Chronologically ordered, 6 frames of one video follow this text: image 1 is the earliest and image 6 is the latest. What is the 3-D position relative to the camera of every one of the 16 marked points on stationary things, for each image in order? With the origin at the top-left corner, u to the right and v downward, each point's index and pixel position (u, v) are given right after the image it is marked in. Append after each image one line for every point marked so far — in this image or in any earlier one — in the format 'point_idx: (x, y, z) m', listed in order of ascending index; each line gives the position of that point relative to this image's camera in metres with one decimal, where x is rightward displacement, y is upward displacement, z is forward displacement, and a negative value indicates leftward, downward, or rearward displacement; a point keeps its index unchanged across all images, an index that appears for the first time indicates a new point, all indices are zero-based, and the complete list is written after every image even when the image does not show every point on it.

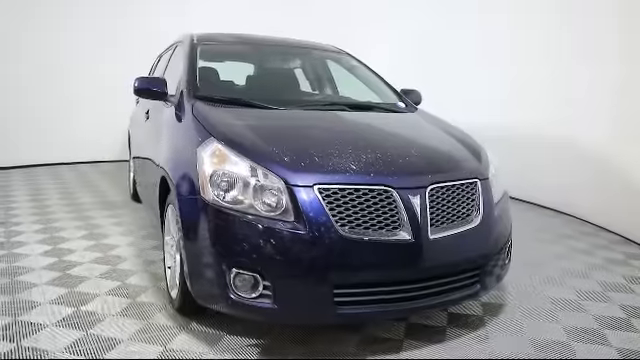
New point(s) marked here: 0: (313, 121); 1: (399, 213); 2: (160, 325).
0: (0.0, +0.2, +2.2) m
1: (+0.3, -0.1, +1.8) m
2: (-0.6, -0.6, +2.1) m
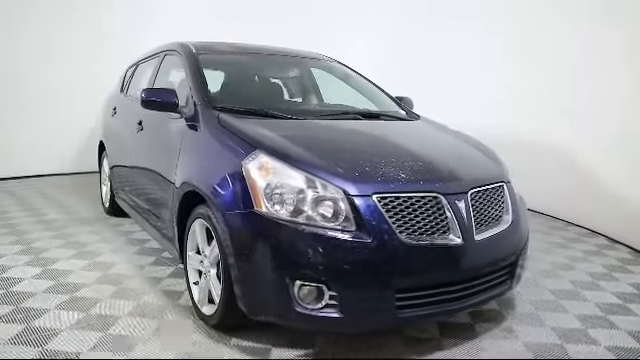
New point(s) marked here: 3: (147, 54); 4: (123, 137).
0: (+0.1, +0.2, +2.3) m
1: (+0.5, -0.1, +1.9) m
2: (-0.5, -0.6, +2.1) m
3: (-1.1, +0.9, +3.6) m
4: (-1.2, +0.3, +3.4) m
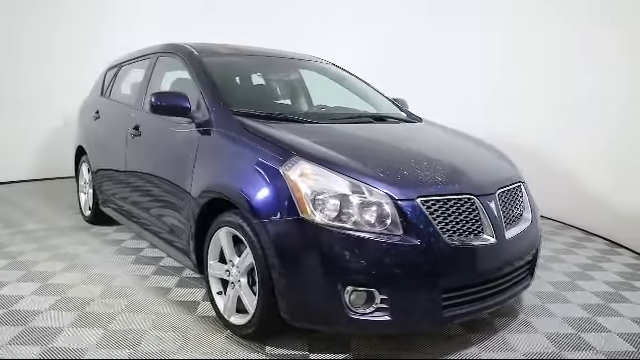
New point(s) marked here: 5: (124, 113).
0: (+0.2, +0.2, +2.3) m
1: (+0.6, -0.1, +2.0) m
2: (-0.3, -0.7, +2.0) m
3: (-1.2, +0.8, +3.5) m
4: (-1.2, +0.2, +3.2) m
5: (-1.1, +0.4, +3.2) m
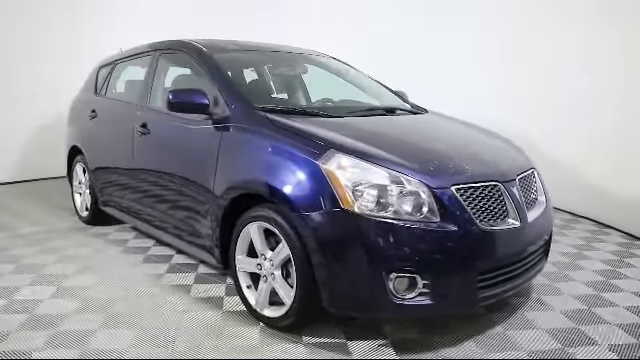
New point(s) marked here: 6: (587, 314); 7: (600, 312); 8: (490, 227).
0: (+0.3, +0.2, +2.3) m
1: (+0.7, -0.1, +2.1) m
2: (-0.2, -0.6, +2.1) m
3: (-1.2, +0.8, +3.4) m
4: (-1.2, +0.2, +3.2) m
5: (-1.1, +0.4, +3.1) m
6: (+1.2, -0.6, +2.4) m
7: (+1.2, -0.6, +2.4) m
8: (+0.6, -0.2, +2.0) m
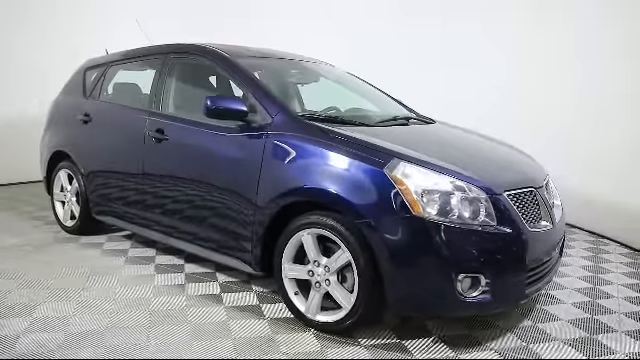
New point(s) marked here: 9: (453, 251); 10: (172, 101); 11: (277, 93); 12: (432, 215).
0: (+0.5, +0.2, +2.5) m
1: (+1.0, -0.1, +2.3) m
2: (0.0, -0.7, +2.1) m
3: (-1.2, +0.8, +3.3) m
4: (-1.2, +0.2, +3.0) m
5: (-1.1, +0.4, +3.0) m
6: (+1.3, -0.6, +2.6) m
7: (+1.4, -0.6, +2.7) m
8: (+0.9, -0.2, +2.2) m
9: (+0.5, -0.3, +2.0) m
10: (-0.8, +0.4, +2.9) m
11: (-0.2, +0.4, +2.5) m
12: (+0.4, -0.1, +2.0) m
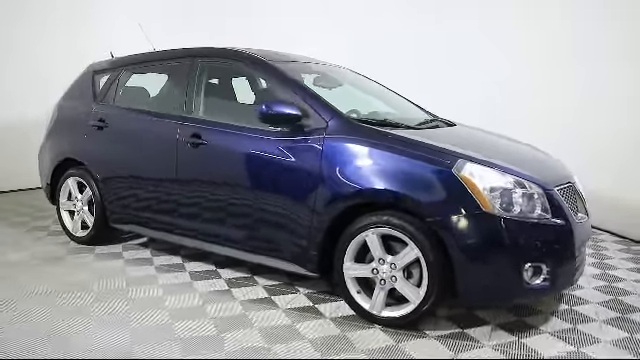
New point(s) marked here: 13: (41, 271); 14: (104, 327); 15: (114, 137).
0: (+0.7, +0.2, +2.6) m
1: (+1.2, -0.1, +2.5) m
2: (+0.3, -0.7, +2.2) m
3: (-1.1, +0.7, +3.2) m
4: (-1.0, +0.1, +3.0) m
5: (-0.9, +0.3, +2.9) m
6: (+1.6, -0.6, +2.9) m
7: (+1.6, -0.6, +2.9) m
8: (+1.1, -0.2, +2.4) m
9: (+0.8, -0.2, +2.1) m
10: (-0.6, +0.4, +2.9) m
11: (0.0, +0.4, +2.6) m
12: (+0.7, -0.1, +2.1) m
13: (-1.5, -0.5, +2.9) m
14: (-0.9, -0.6, +2.3) m
15: (-1.2, +0.2, +3.1) m
